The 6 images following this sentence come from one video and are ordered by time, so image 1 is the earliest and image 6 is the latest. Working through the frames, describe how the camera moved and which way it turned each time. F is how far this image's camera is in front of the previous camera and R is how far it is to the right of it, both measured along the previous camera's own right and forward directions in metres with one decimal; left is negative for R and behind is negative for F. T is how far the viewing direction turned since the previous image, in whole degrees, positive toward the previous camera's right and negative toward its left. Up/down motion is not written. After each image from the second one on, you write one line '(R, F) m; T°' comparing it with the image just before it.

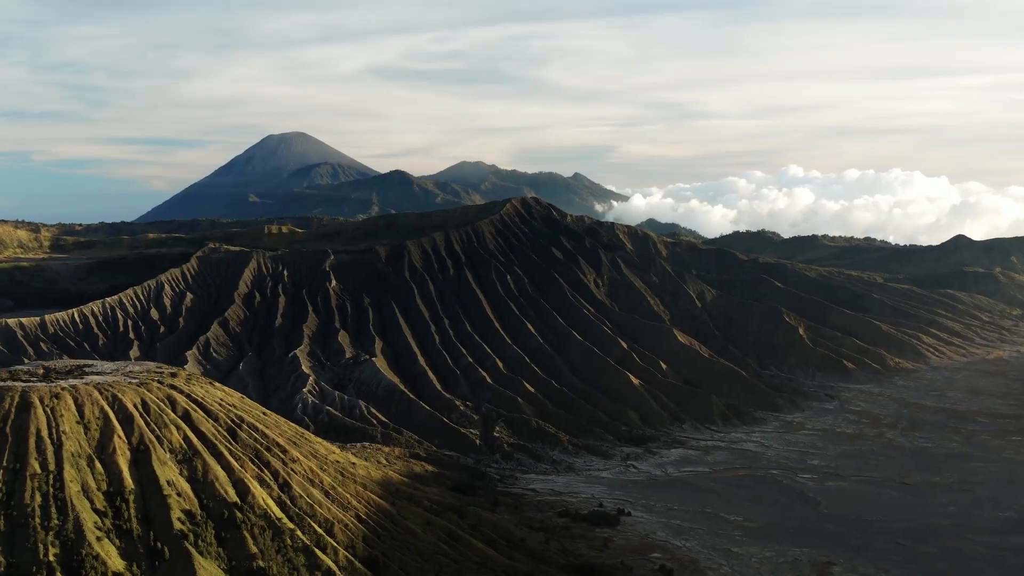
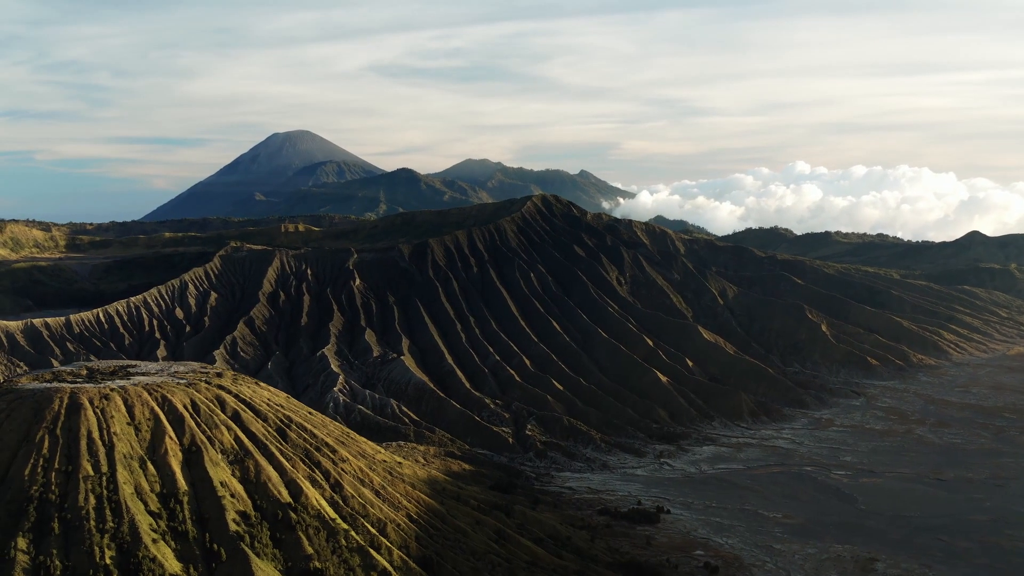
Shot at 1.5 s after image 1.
(-3.0, +0.1) m; 0°
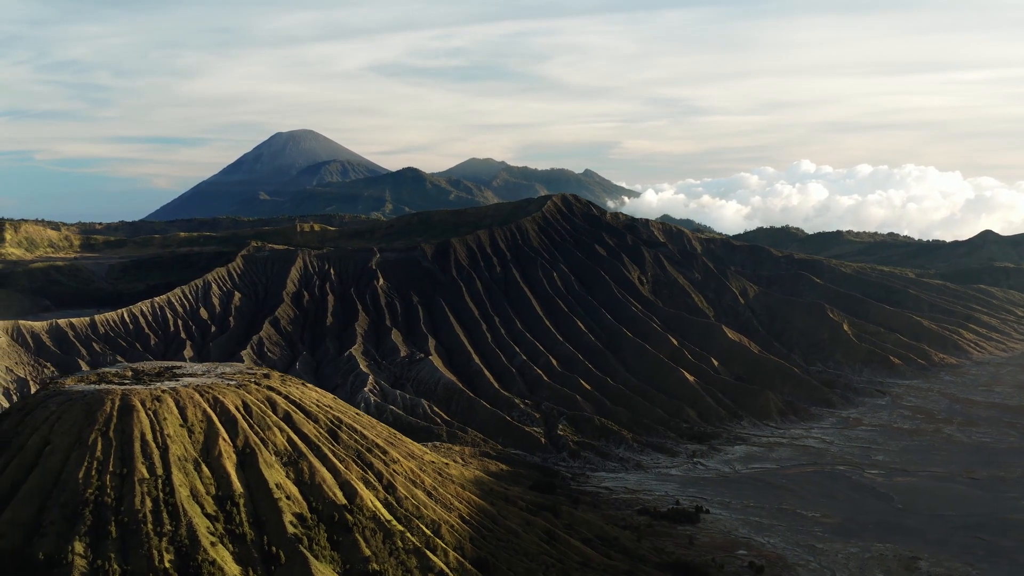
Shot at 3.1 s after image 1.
(-3.2, +0.1) m; 0°
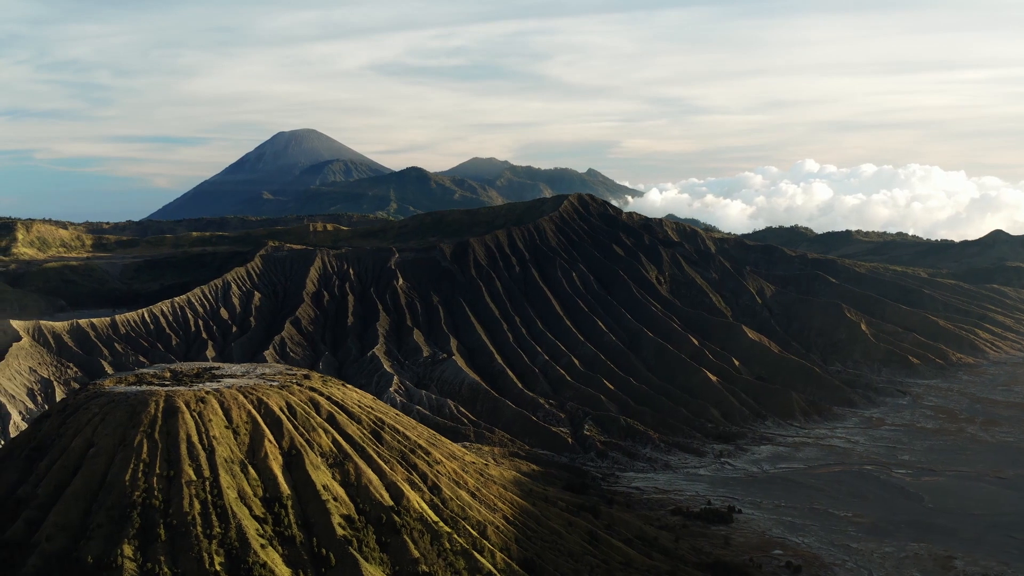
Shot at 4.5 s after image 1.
(-2.7, +0.1) m; 0°
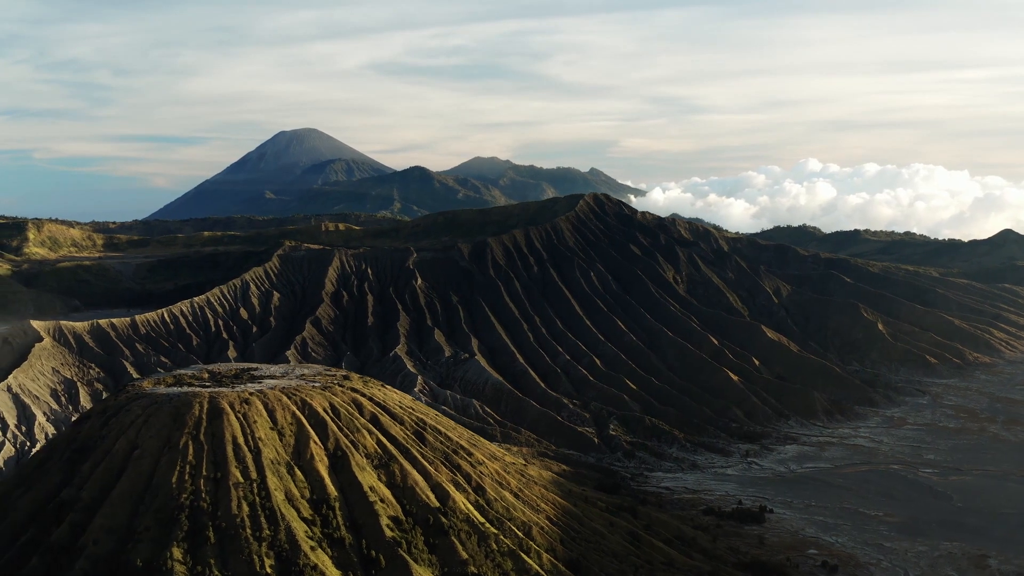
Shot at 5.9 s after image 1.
(-2.7, +0.1) m; 0°
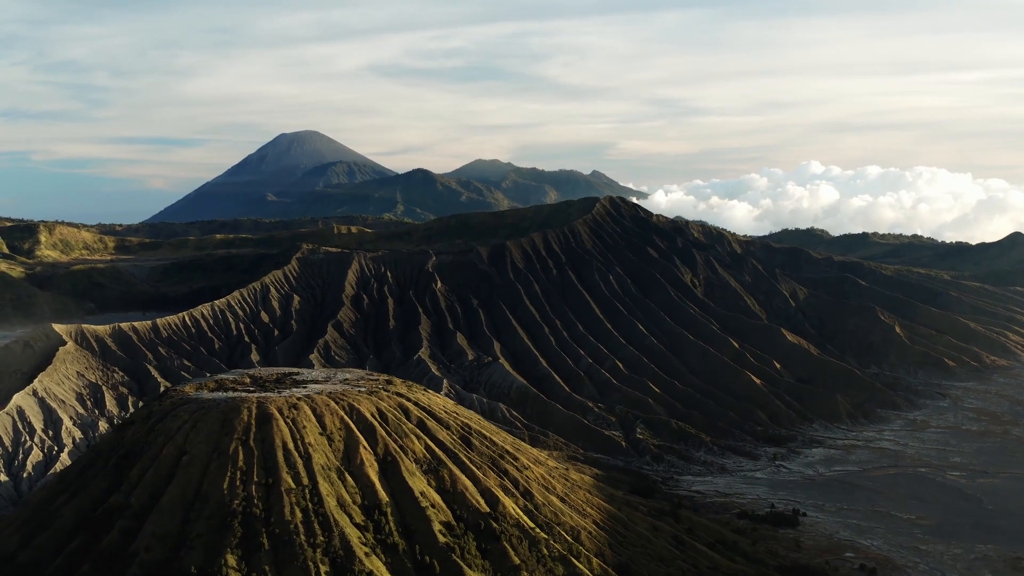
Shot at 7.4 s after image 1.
(-2.9, 0.0) m; 0°
